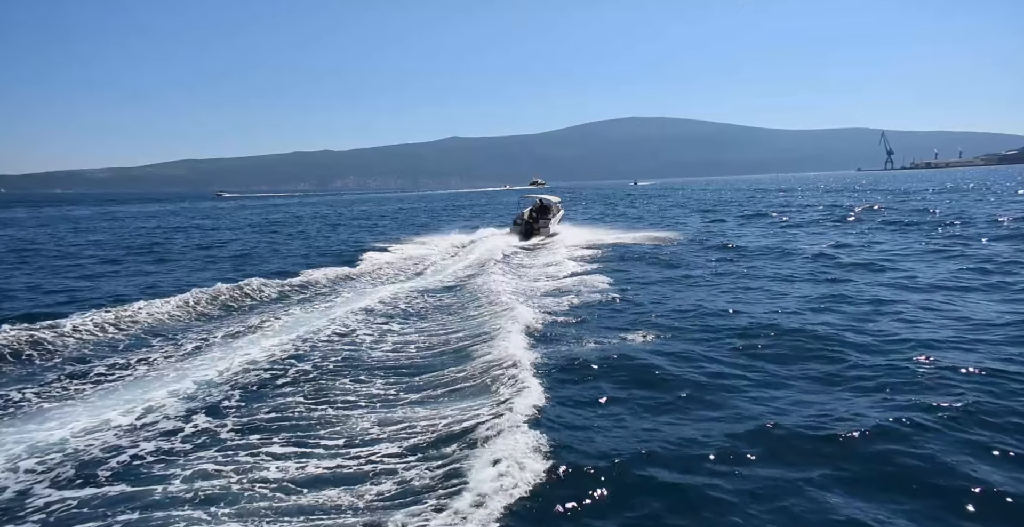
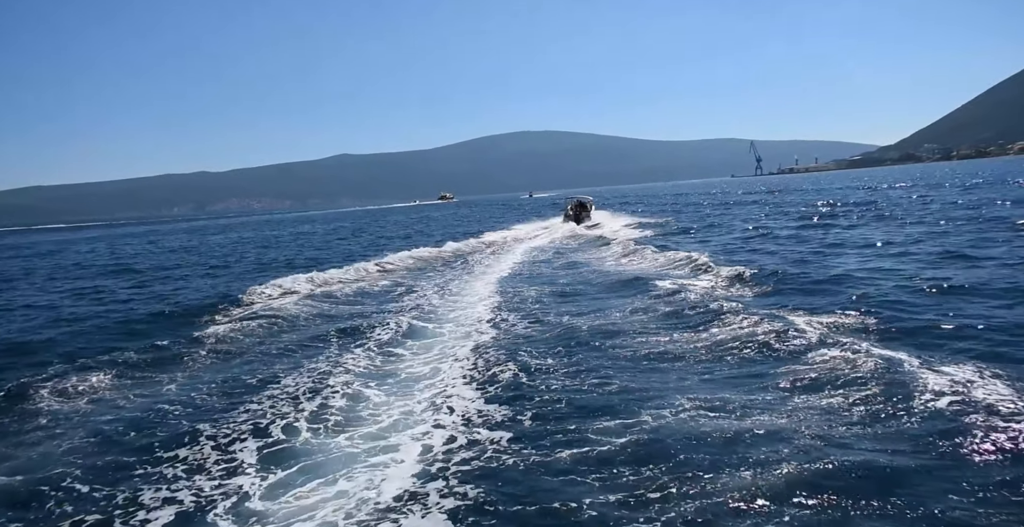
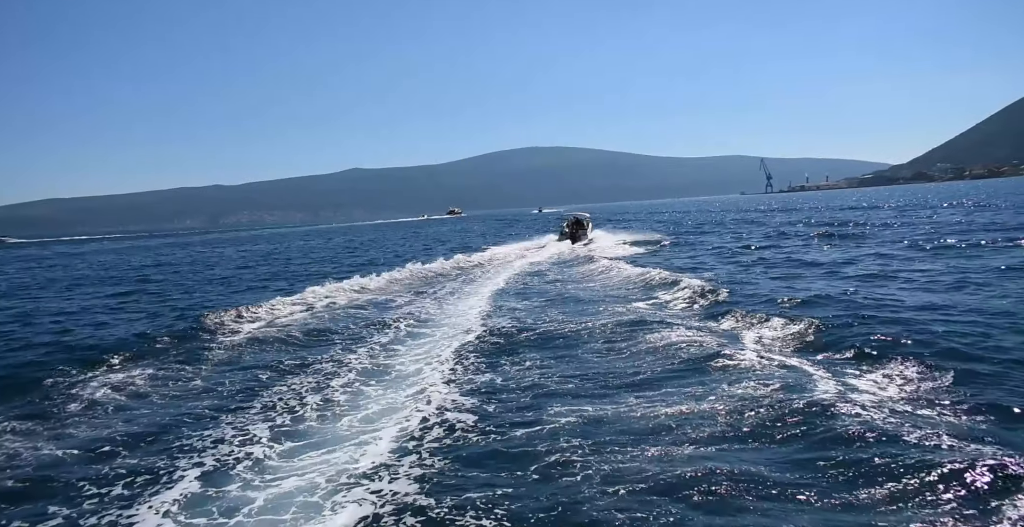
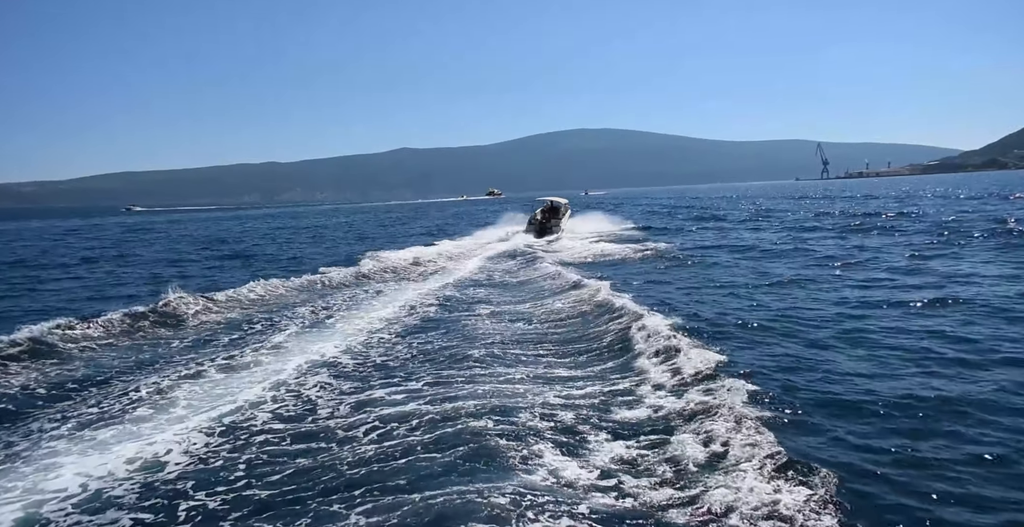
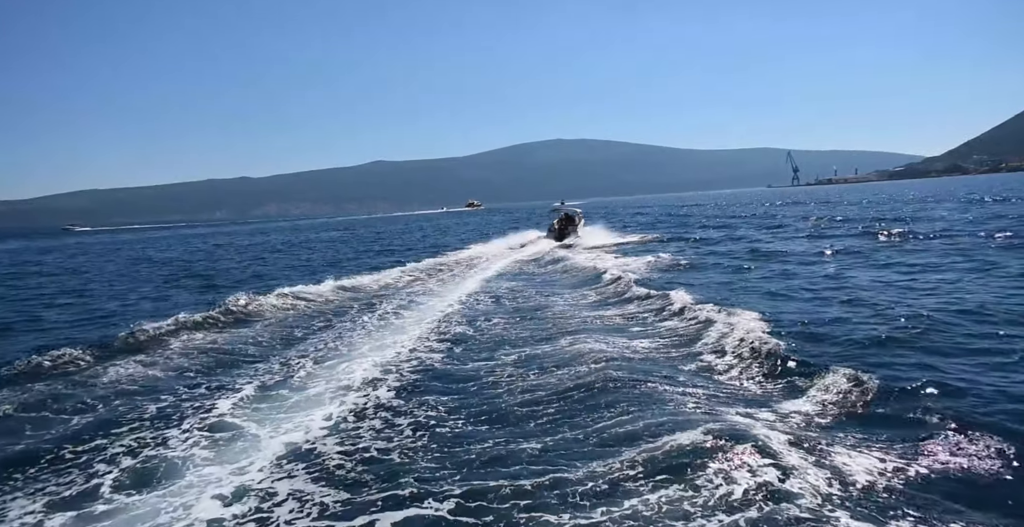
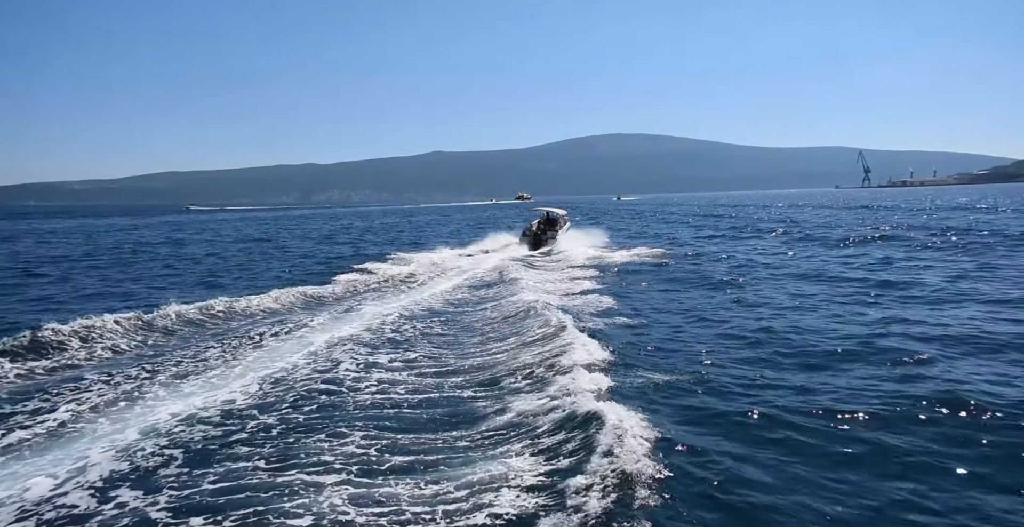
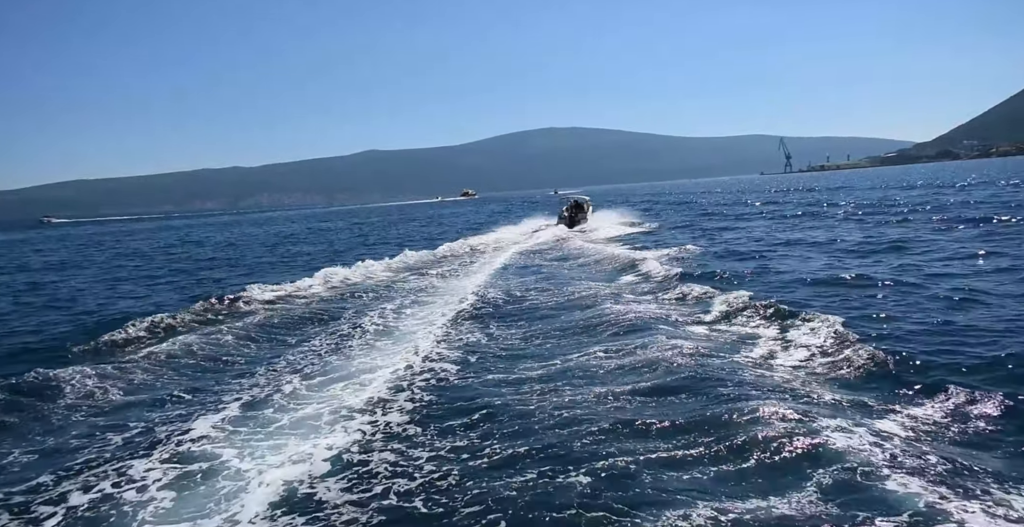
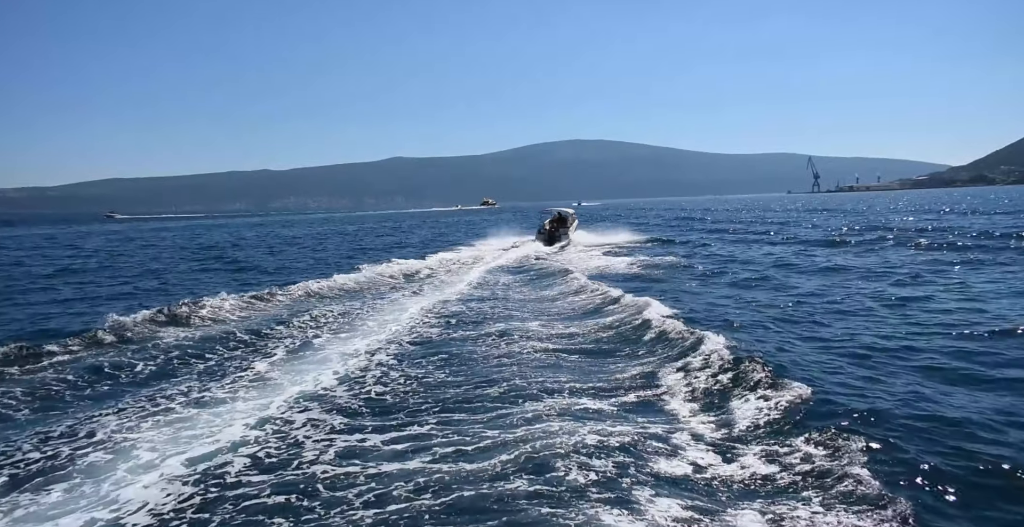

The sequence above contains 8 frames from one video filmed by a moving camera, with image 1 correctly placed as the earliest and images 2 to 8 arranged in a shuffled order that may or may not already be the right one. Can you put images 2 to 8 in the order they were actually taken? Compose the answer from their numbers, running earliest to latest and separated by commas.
6, 4, 8, 5, 7, 3, 2
